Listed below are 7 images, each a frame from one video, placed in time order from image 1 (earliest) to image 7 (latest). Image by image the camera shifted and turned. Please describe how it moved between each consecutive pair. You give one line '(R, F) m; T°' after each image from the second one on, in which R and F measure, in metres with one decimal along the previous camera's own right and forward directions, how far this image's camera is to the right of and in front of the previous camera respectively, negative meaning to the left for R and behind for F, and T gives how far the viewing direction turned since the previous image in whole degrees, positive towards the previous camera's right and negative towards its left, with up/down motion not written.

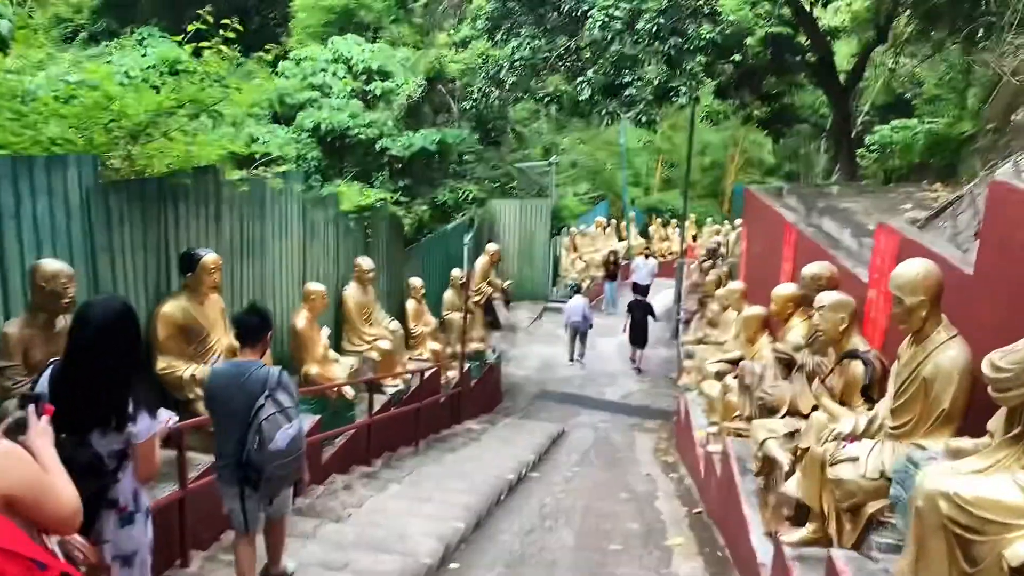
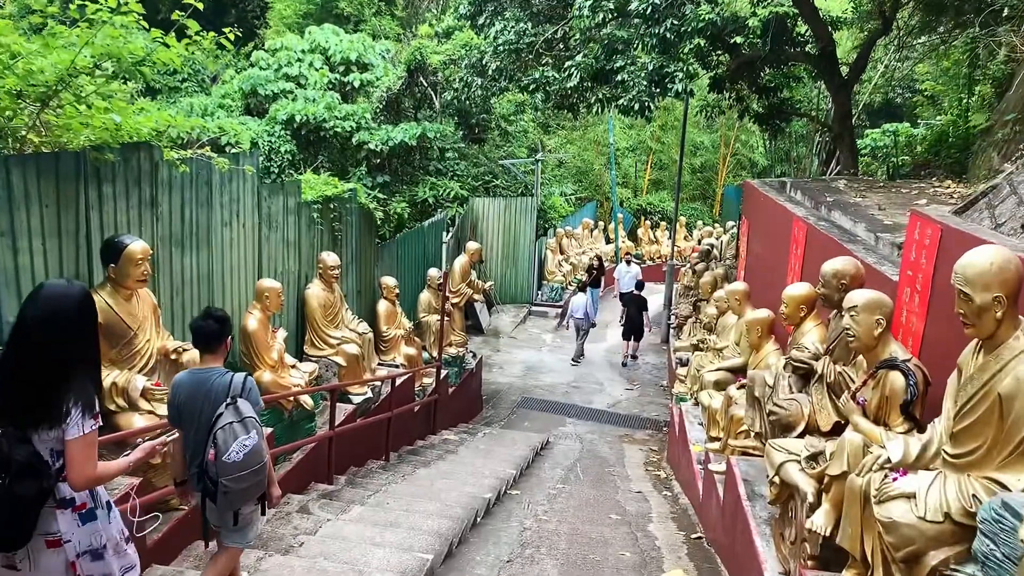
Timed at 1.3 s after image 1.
(0.0, +0.6) m; +1°
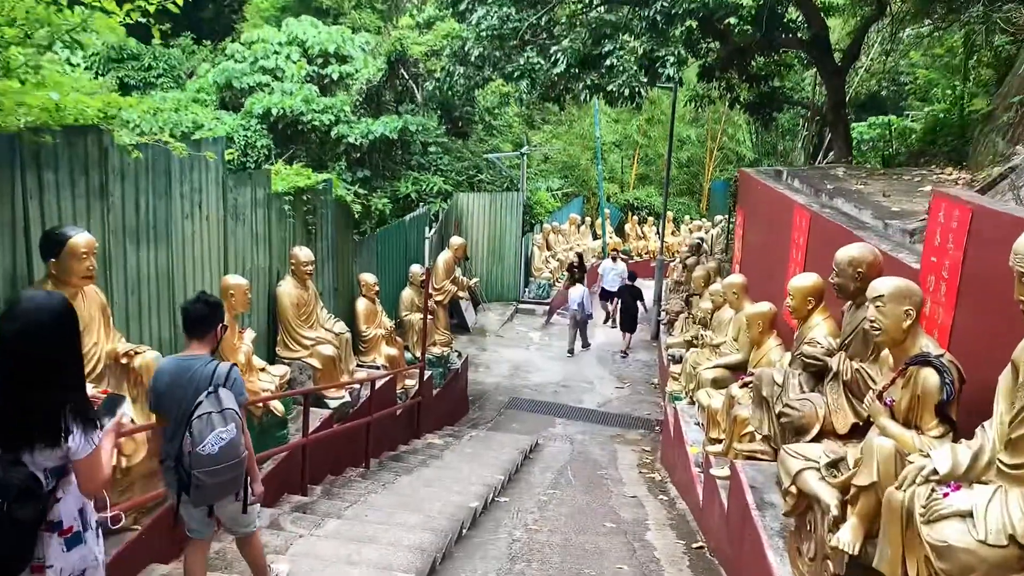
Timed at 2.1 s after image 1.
(0.0, +0.4) m; +1°
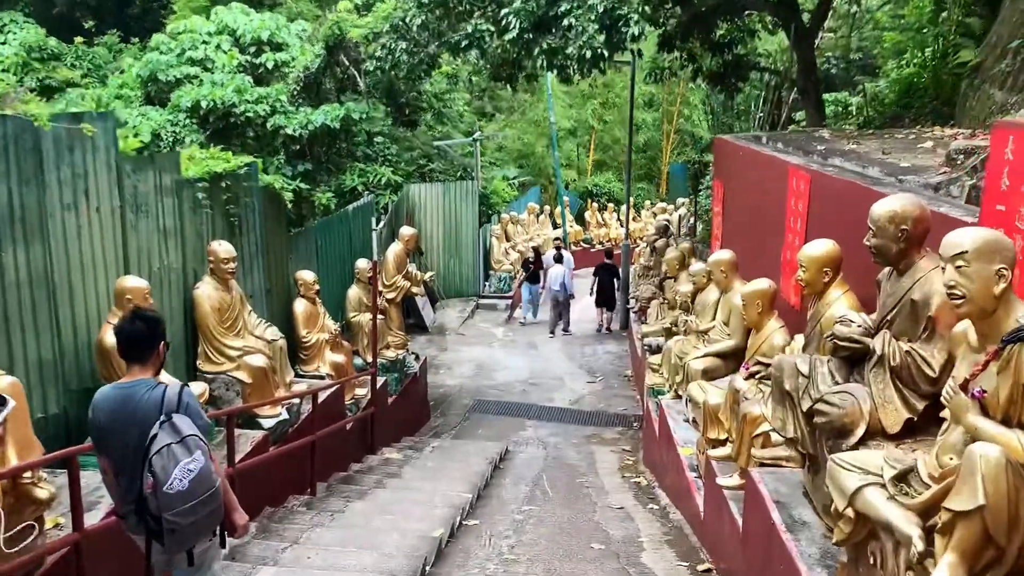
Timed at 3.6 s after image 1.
(0.0, +0.8) m; +3°
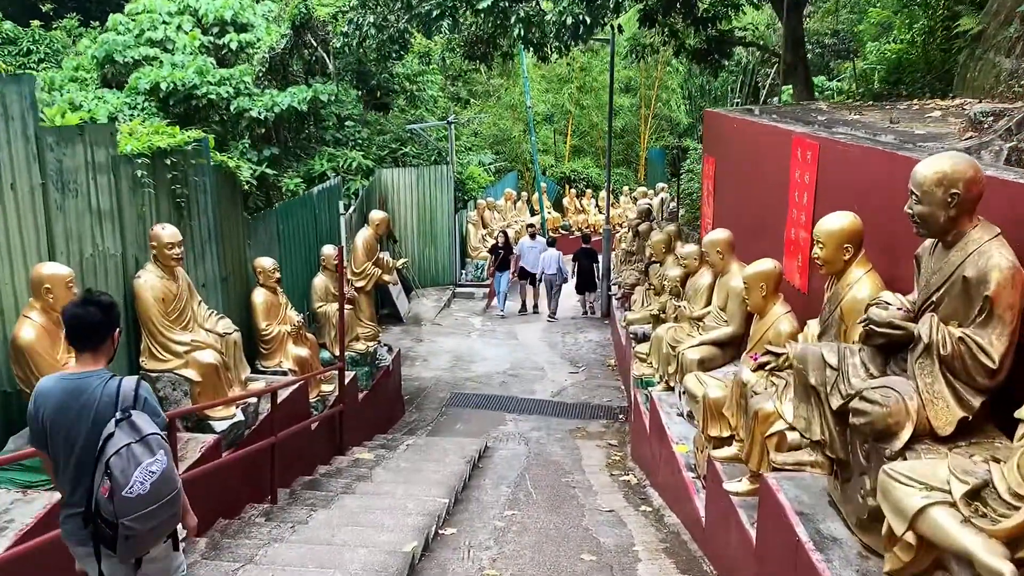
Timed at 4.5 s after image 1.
(0.0, +0.5) m; +1°
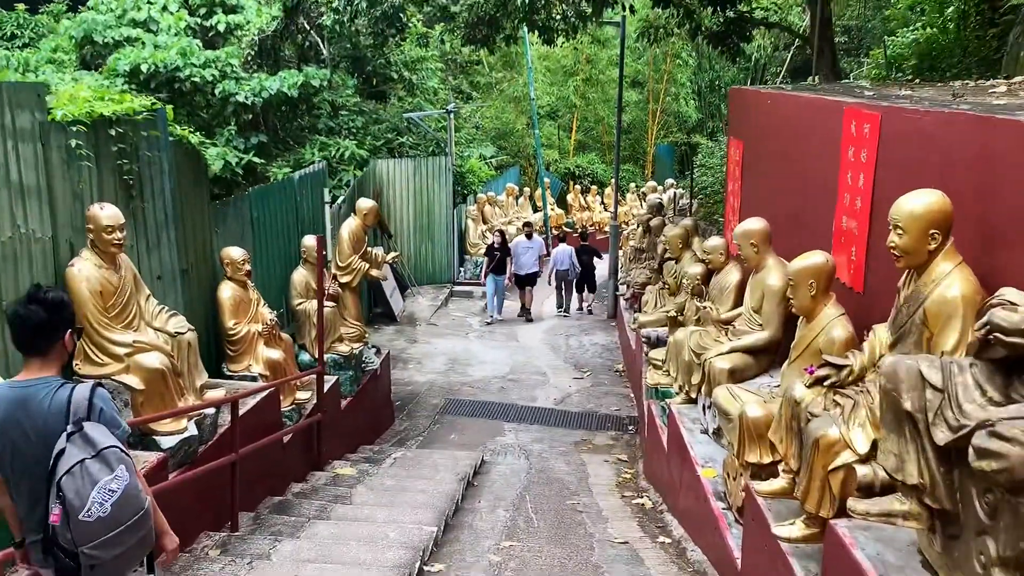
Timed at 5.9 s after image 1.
(0.0, +0.7) m; 0°
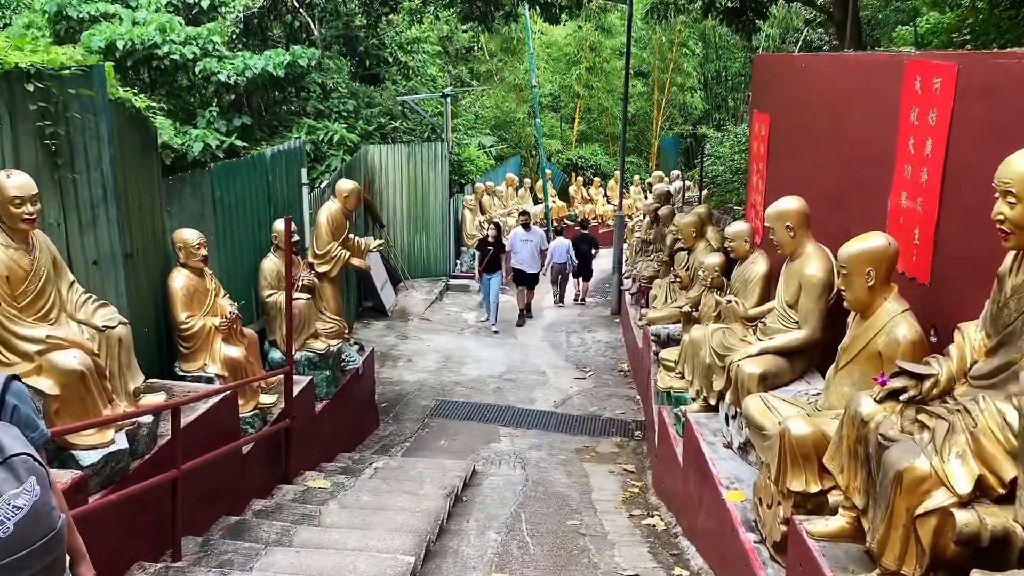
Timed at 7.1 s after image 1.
(0.0, +0.6) m; 0°
